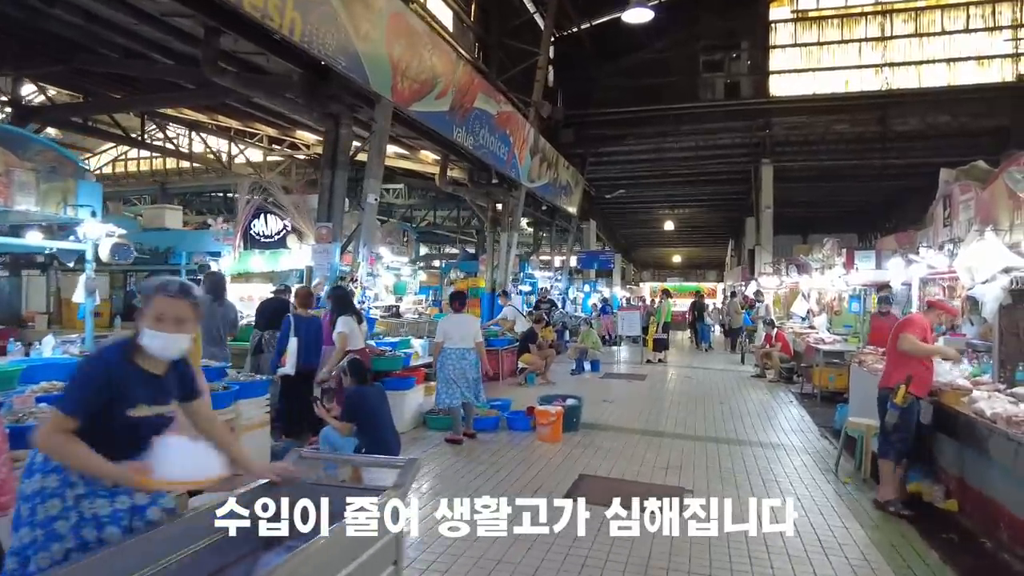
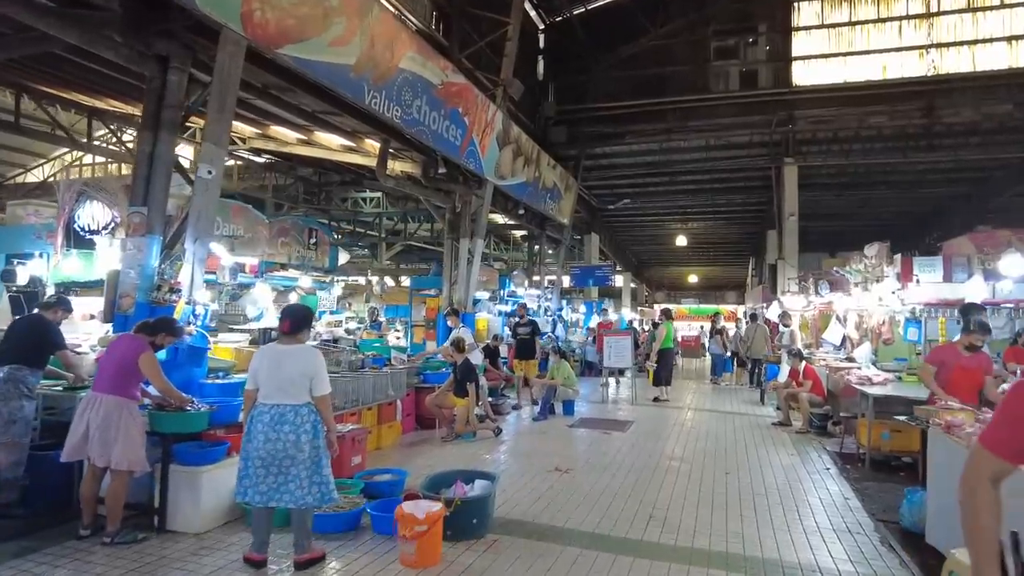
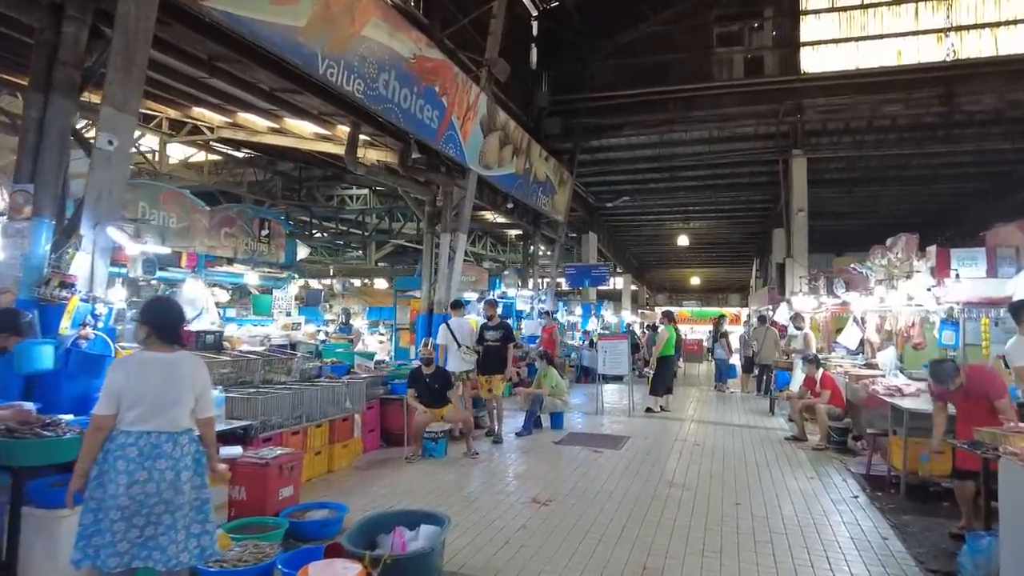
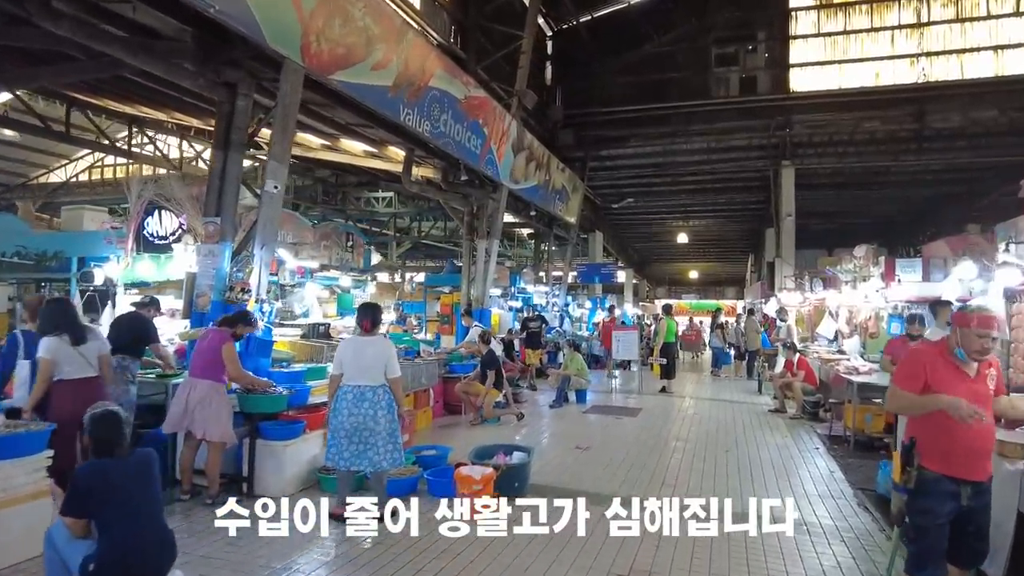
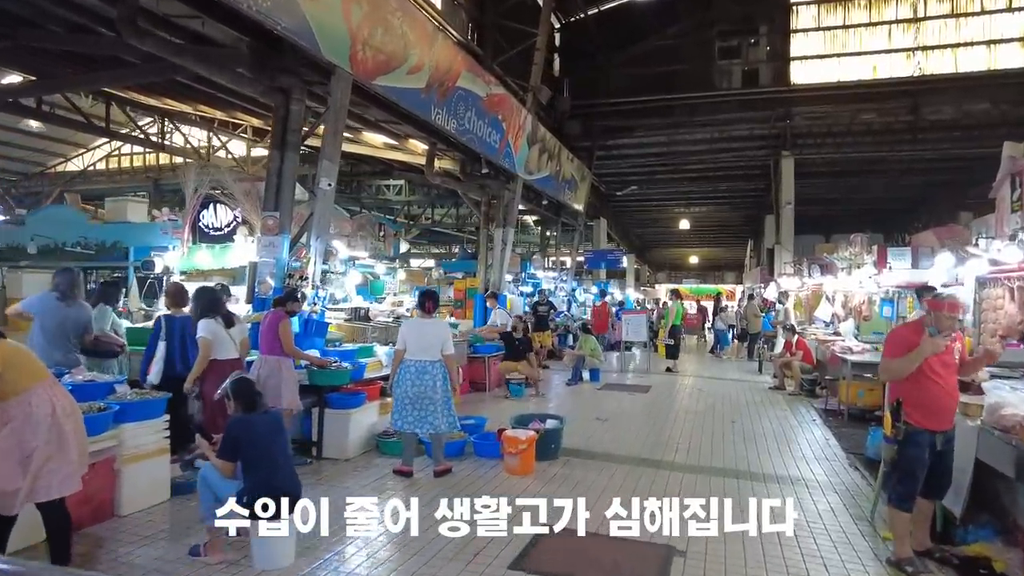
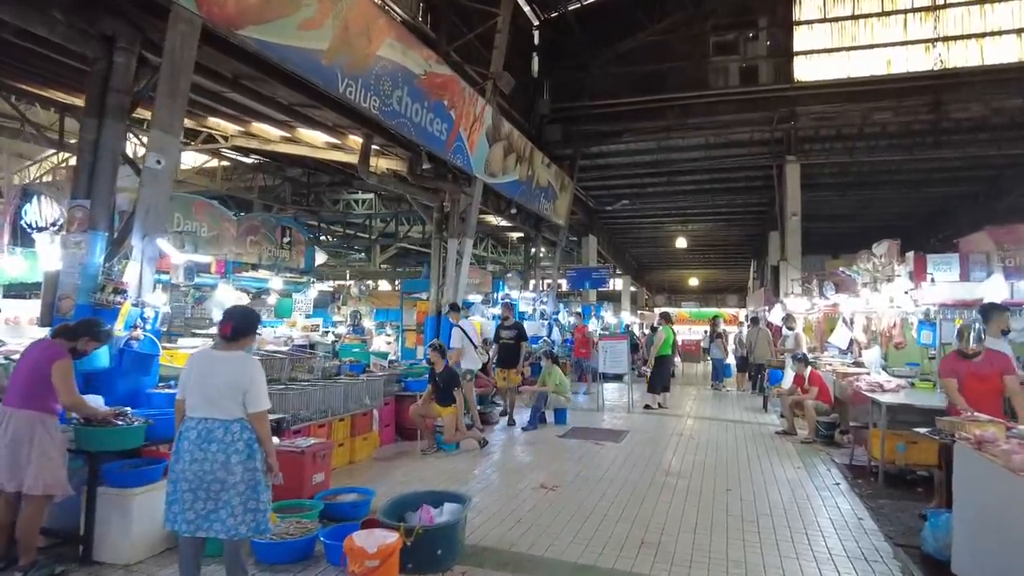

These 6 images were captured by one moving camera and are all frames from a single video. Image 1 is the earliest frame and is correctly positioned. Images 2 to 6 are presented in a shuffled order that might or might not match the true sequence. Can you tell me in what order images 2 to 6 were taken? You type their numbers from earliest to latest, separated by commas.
5, 4, 2, 6, 3
